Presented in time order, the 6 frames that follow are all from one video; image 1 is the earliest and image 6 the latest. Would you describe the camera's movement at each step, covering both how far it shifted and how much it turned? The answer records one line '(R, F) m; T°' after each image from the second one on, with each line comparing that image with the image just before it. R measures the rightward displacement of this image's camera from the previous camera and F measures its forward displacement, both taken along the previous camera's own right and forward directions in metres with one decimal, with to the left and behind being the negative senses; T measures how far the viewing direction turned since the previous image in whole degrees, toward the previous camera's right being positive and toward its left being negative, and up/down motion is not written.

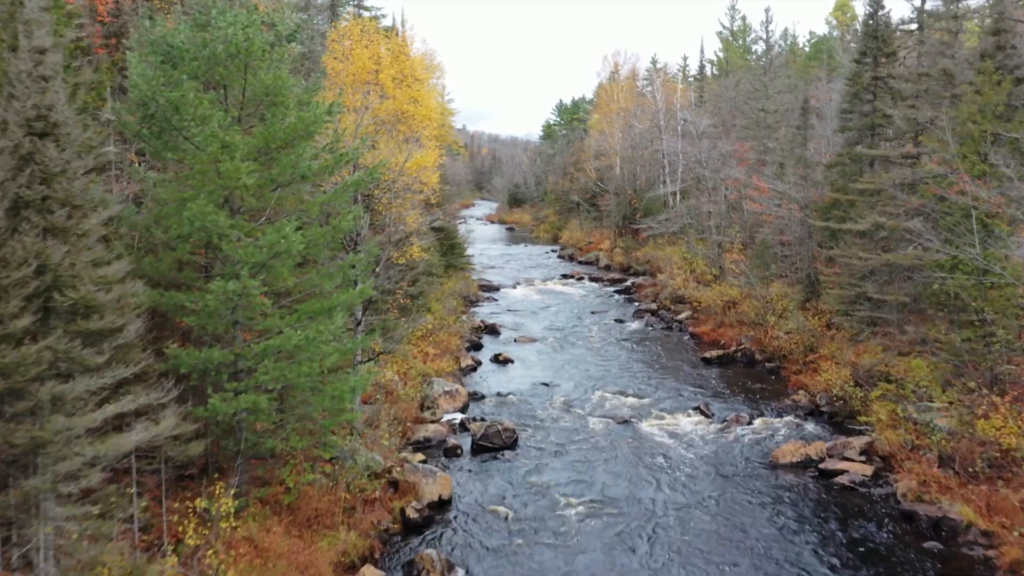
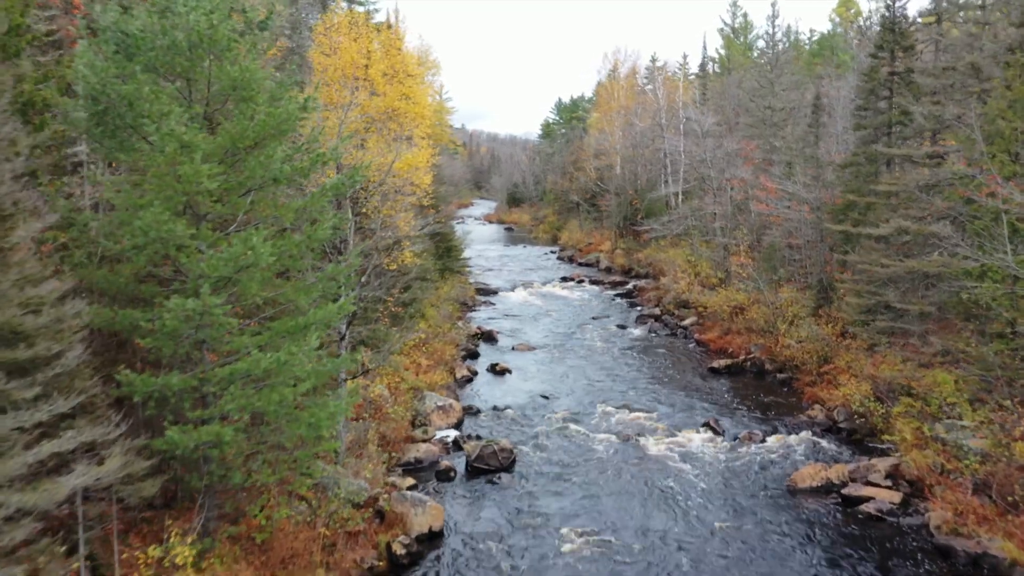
(0.0, +1.1) m; 0°
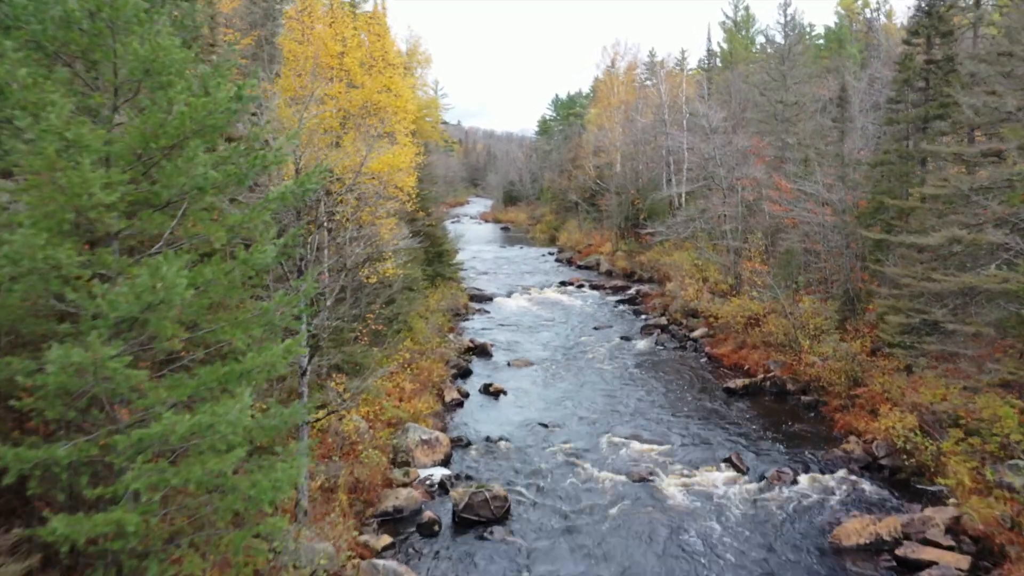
(+0.1, +2.0) m; 0°
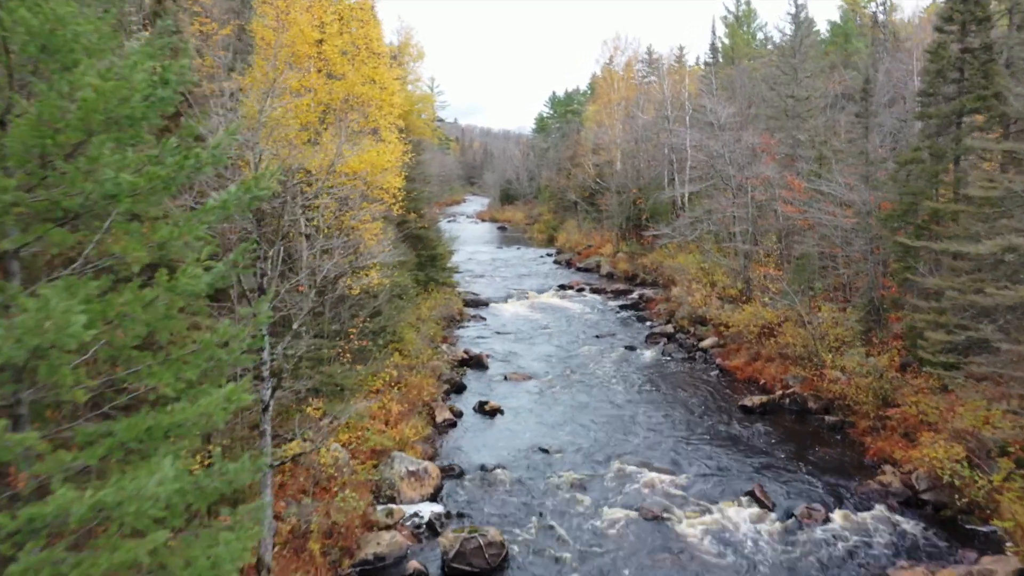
(0.0, +1.5) m; 0°
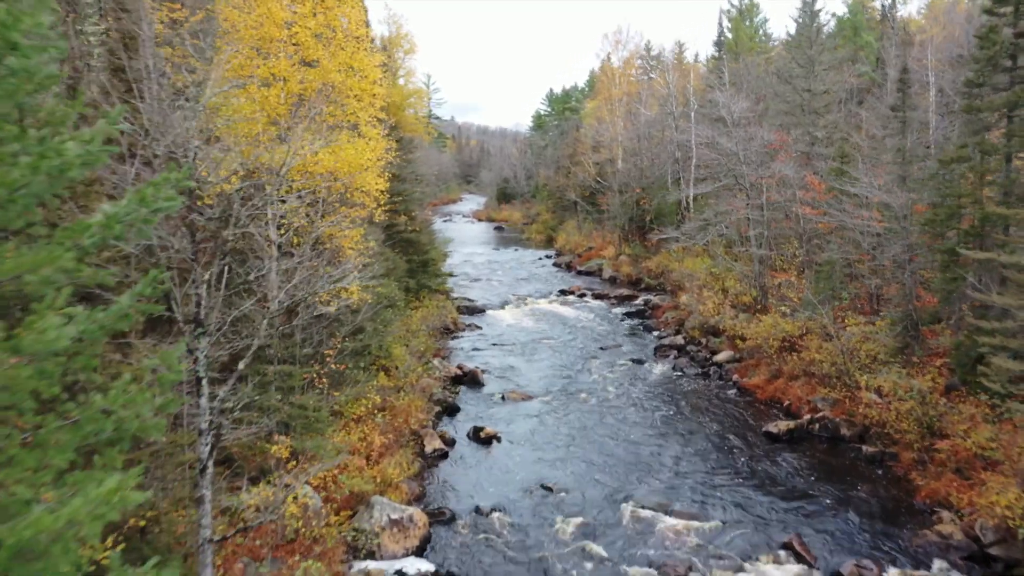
(0.0, +1.8) m; 0°
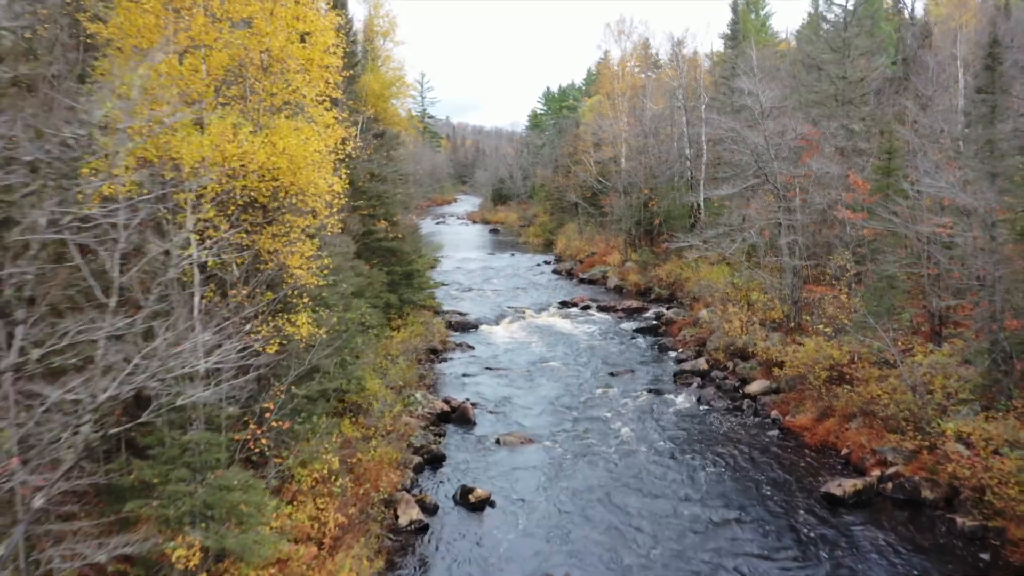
(0.0, +3.1) m; 0°
